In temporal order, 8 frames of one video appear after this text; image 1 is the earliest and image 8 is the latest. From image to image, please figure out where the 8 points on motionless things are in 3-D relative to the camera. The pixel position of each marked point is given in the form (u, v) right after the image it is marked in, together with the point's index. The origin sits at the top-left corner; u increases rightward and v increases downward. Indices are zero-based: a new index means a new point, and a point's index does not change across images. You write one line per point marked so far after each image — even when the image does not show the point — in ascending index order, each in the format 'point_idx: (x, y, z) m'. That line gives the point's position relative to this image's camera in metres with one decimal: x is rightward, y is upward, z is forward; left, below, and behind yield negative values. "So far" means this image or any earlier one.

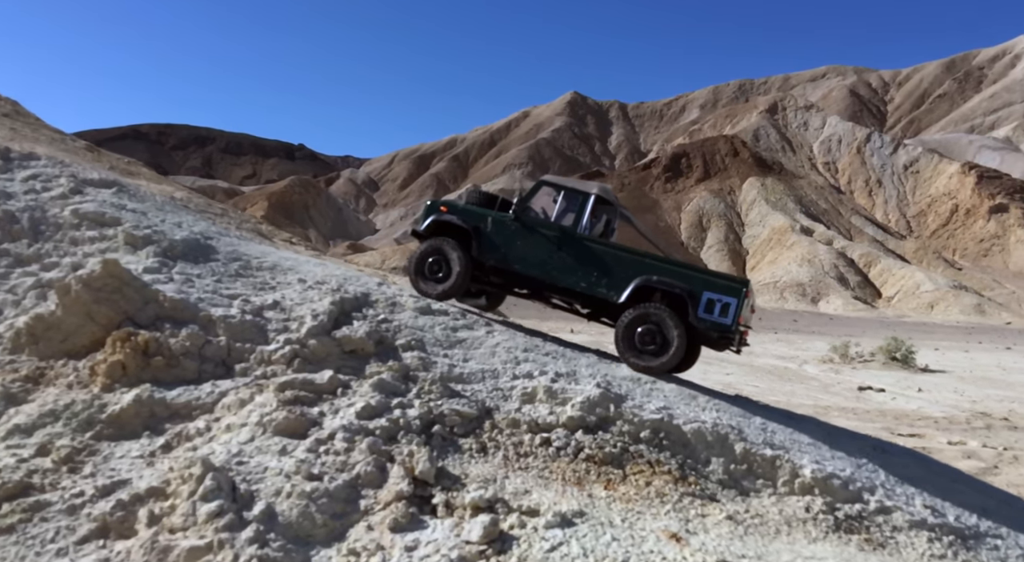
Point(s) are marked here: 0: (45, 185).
0: (-4.1, +0.8, +6.0) m
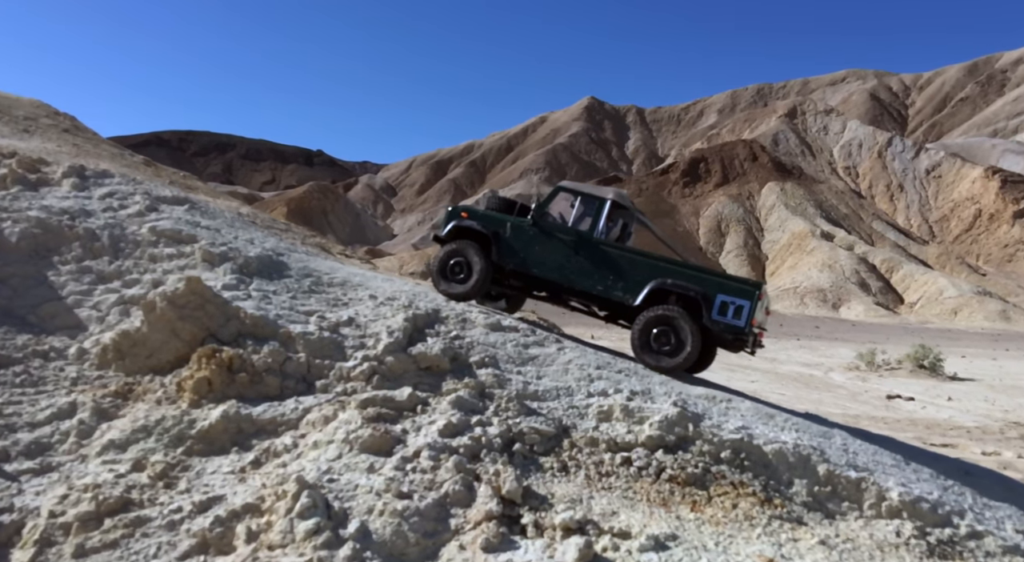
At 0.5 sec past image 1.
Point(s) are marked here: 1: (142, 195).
0: (-3.5, +0.7, +6.2) m
1: (-3.4, +0.8, +6.4) m
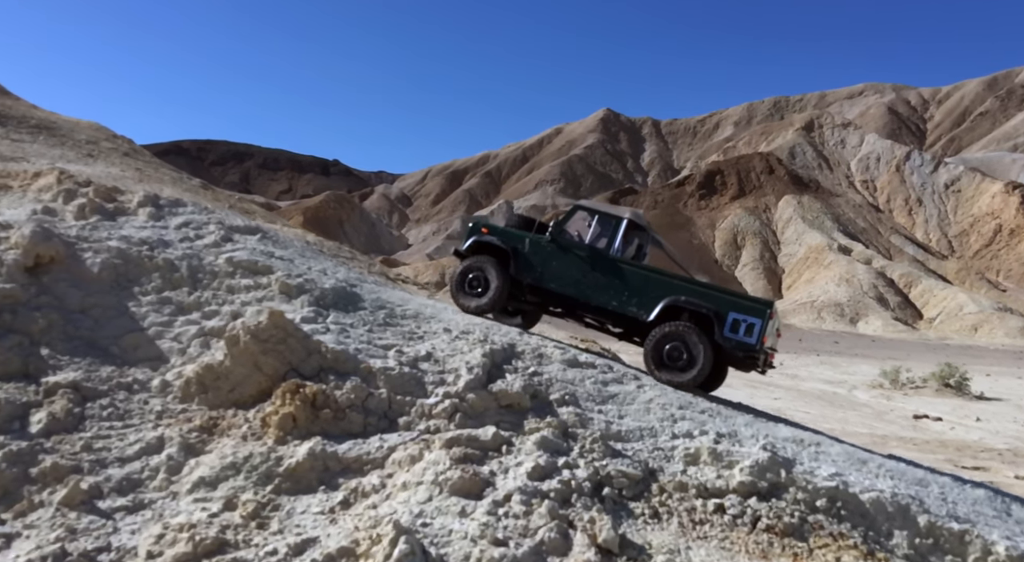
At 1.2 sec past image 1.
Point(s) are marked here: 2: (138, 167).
0: (-2.9, +0.4, +6.3) m
1: (-2.8, +0.5, +6.4) m
2: (-5.2, +1.6, +9.5) m
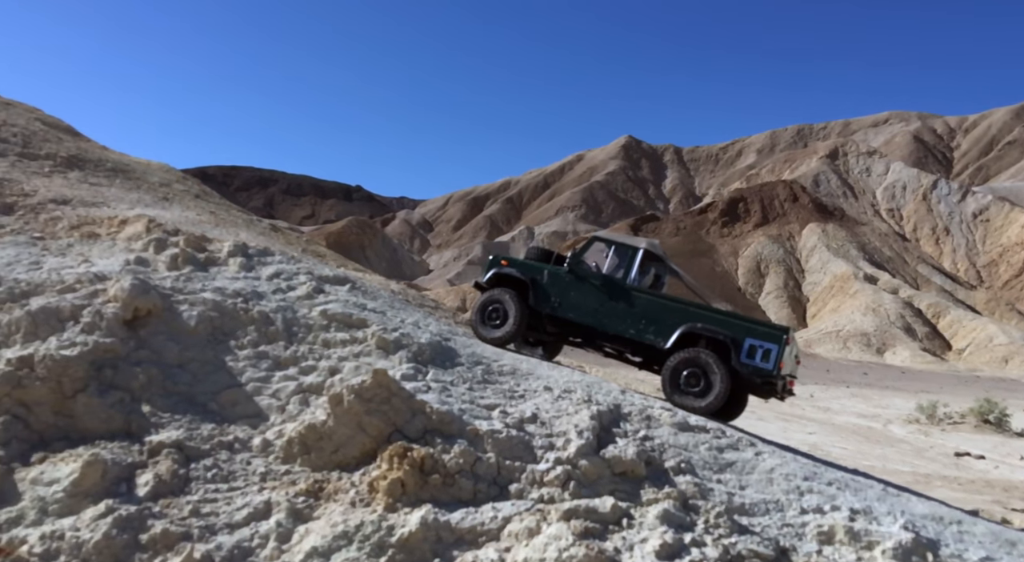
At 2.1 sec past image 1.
0: (-2.0, 0.0, +6.2) m
1: (-1.9, +0.1, +6.4) m
2: (-4.2, +1.0, +9.6) m
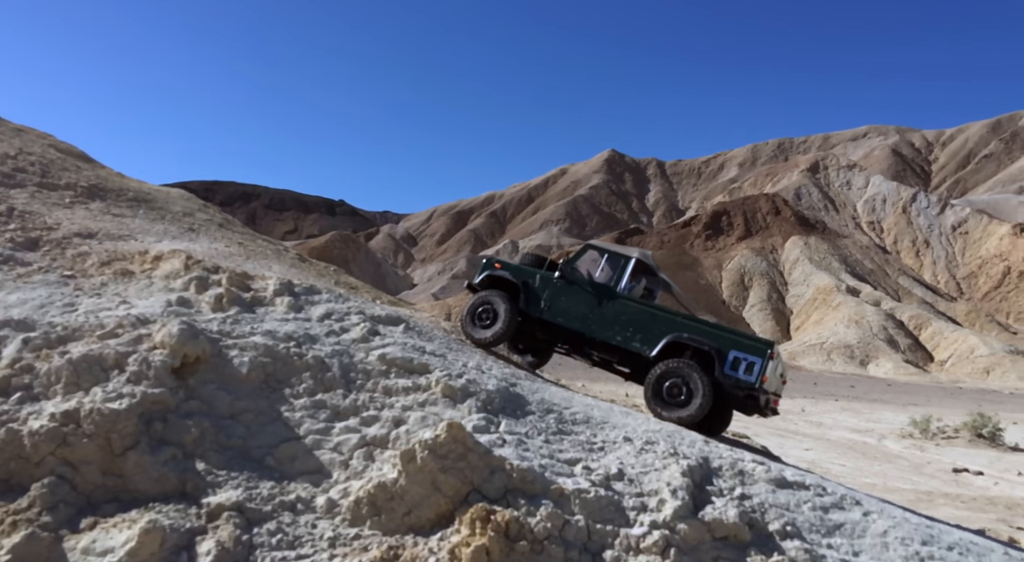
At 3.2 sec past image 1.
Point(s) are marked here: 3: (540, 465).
0: (-1.5, -0.4, +5.9) m
1: (-1.4, -0.3, +6.1) m
2: (-3.7, +0.5, +9.2) m
3: (+0.2, -1.2, +4.6) m
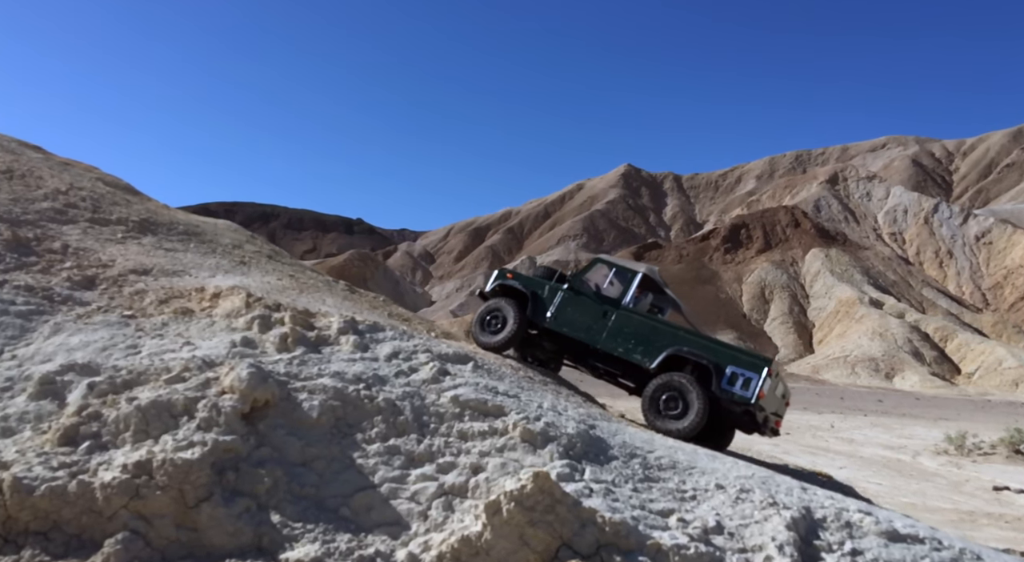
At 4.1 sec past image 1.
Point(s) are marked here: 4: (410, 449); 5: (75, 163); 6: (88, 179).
0: (-0.9, -0.7, +5.7) m
1: (-0.7, -0.6, +5.9) m
2: (-3.0, +0.1, +9.1) m
3: (+0.8, -1.5, +4.3) m
4: (-0.7, -1.2, +4.9) m
5: (-8.1, +2.2, +12.8) m
6: (-7.1, +1.7, +11.5) m
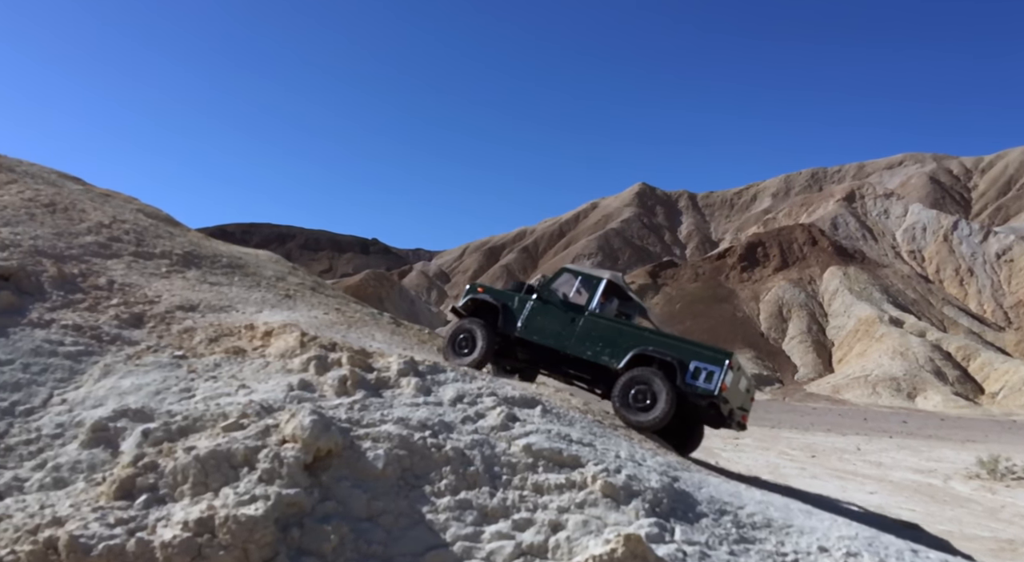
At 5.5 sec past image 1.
0: (-0.3, -1.0, +5.4) m
1: (-0.2, -0.9, +5.6) m
2: (-2.3, -0.3, +8.9) m
3: (+1.3, -1.8, +4.0) m
4: (-0.2, -1.5, +4.6) m
5: (-7.4, +1.6, +12.8) m
6: (-6.4, +1.2, +11.5) m
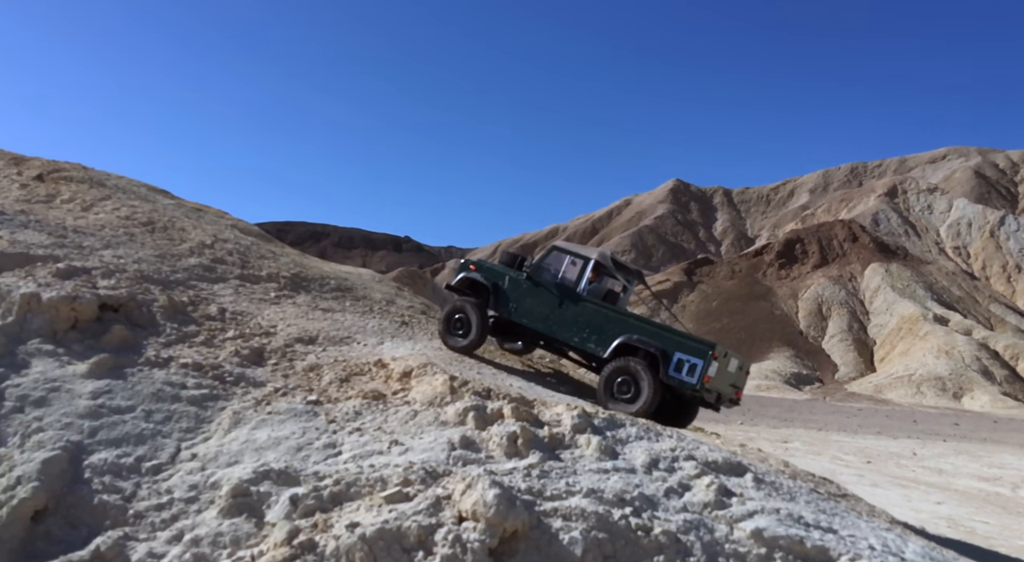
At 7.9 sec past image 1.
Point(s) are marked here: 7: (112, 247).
0: (+1.1, -1.3, +4.5) m
1: (+1.2, -1.2, +4.7) m
2: (-0.7, -0.6, +8.2) m
3: (+2.5, -2.0, +3.0) m
4: (+1.1, -1.8, +3.7) m
5: (-5.5, +1.3, +12.4) m
6: (-4.6, +0.9, +11.0) m
7: (-4.7, +0.4, +8.1) m
